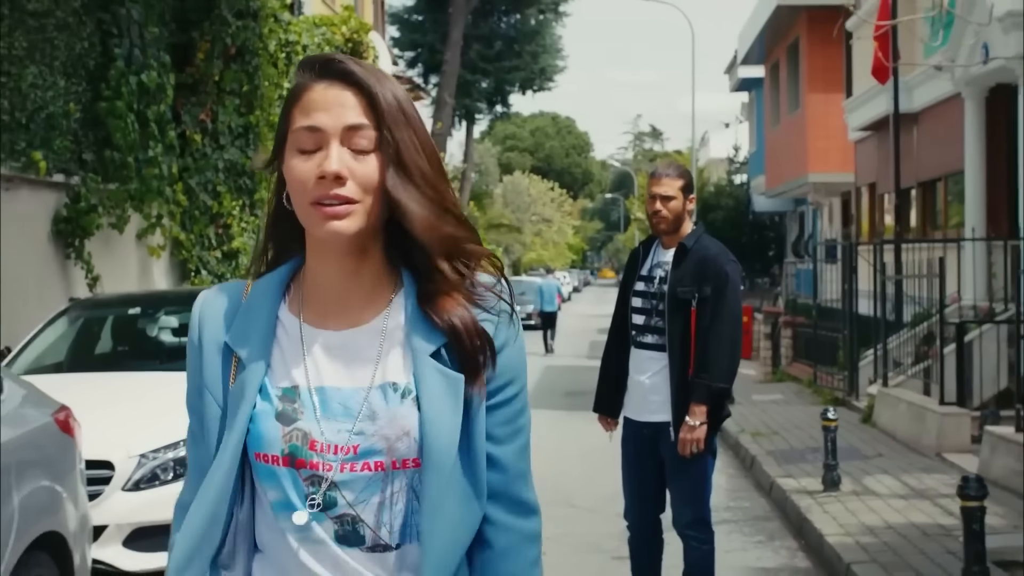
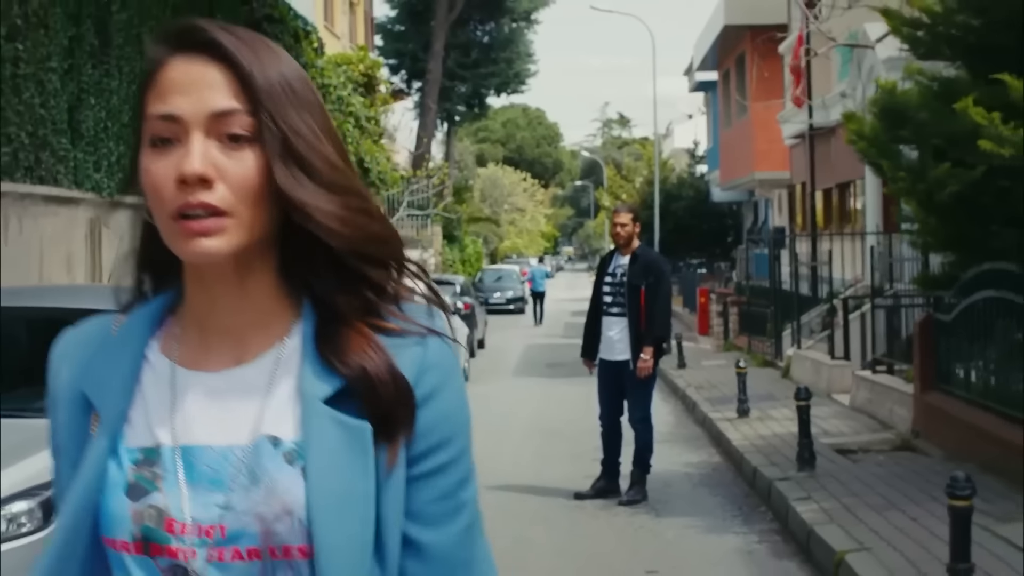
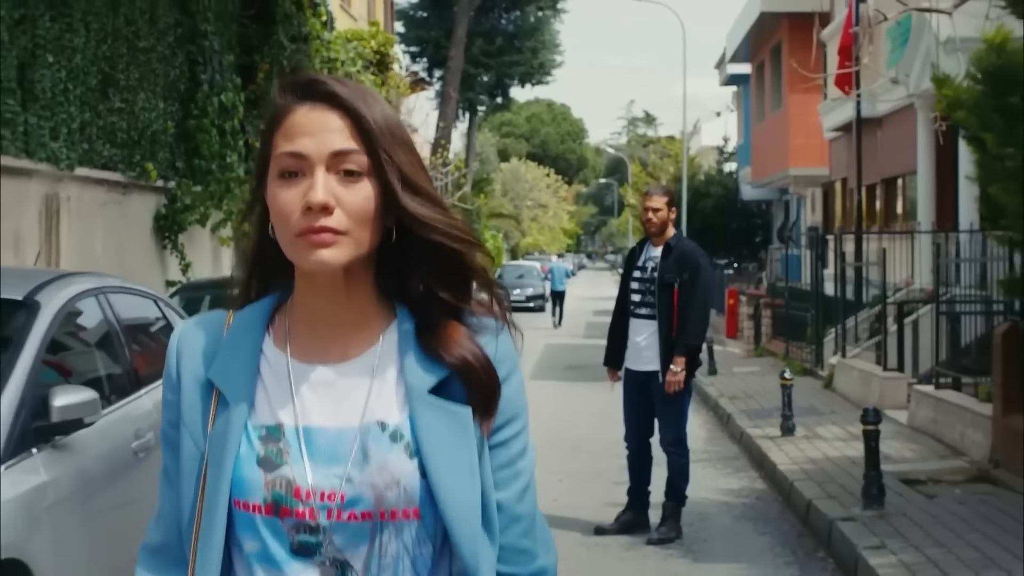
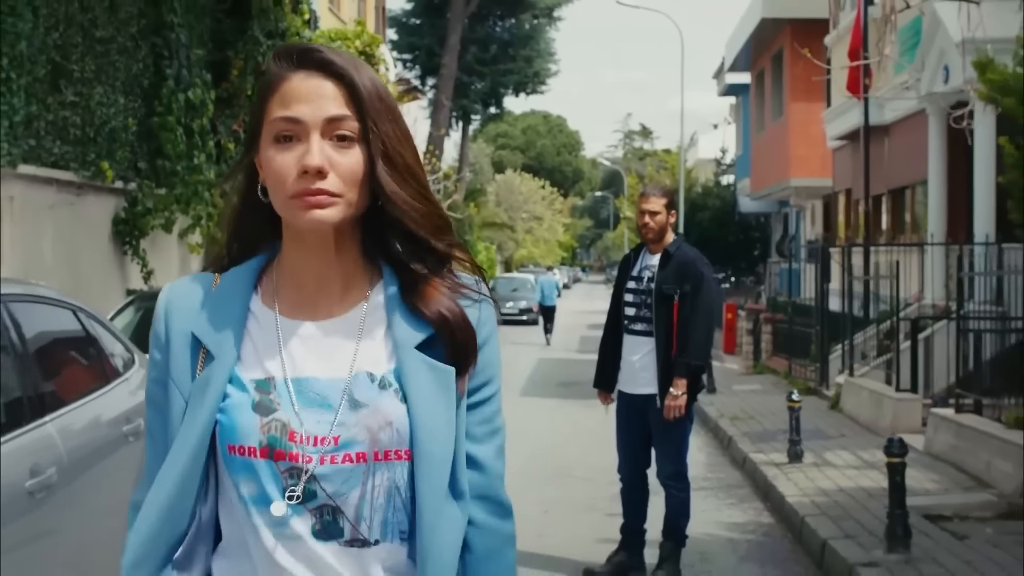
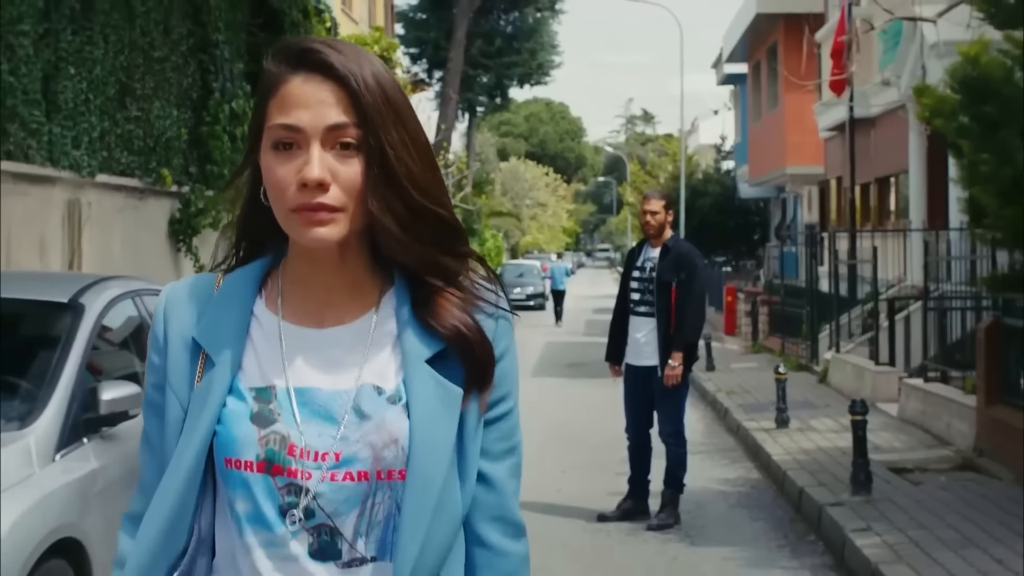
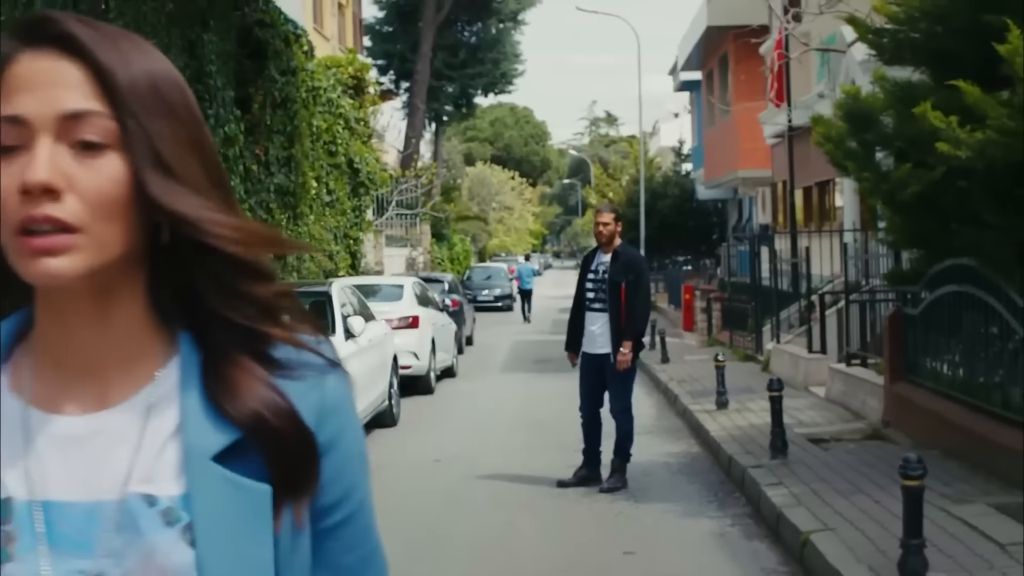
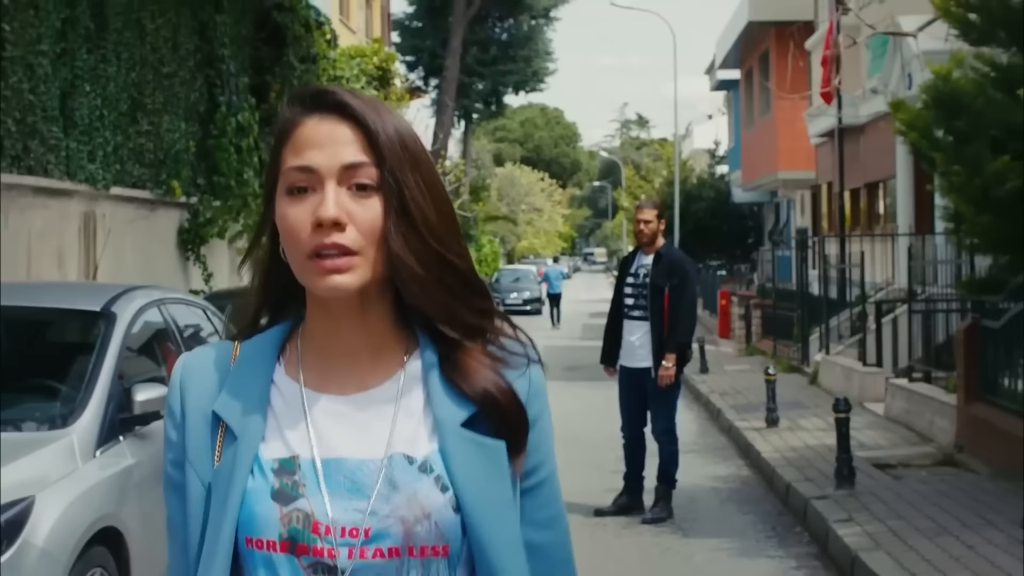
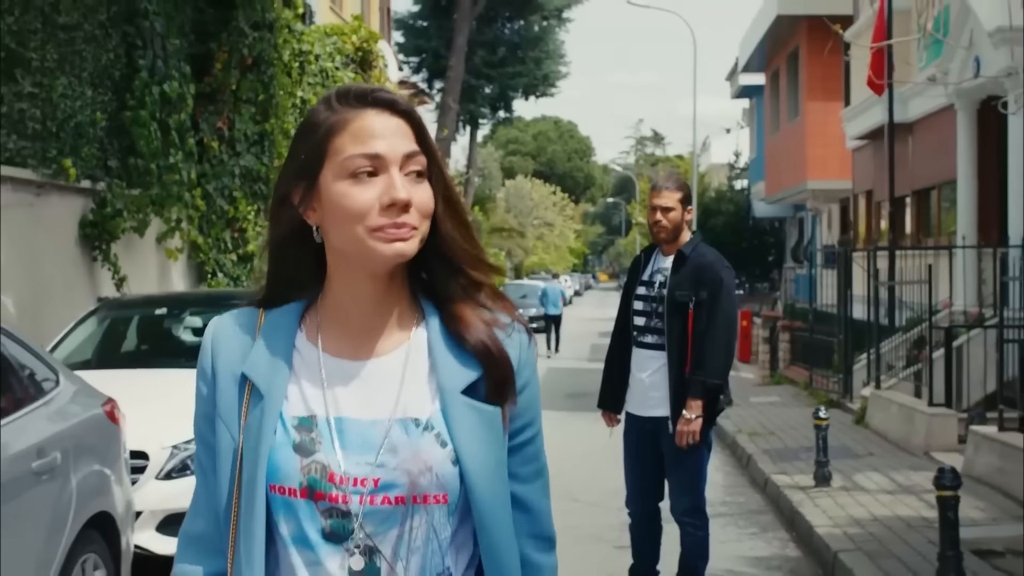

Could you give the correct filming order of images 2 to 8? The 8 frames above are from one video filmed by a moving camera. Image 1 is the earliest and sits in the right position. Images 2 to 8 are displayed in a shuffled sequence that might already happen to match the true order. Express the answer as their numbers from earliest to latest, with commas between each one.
8, 4, 3, 5, 7, 2, 6
